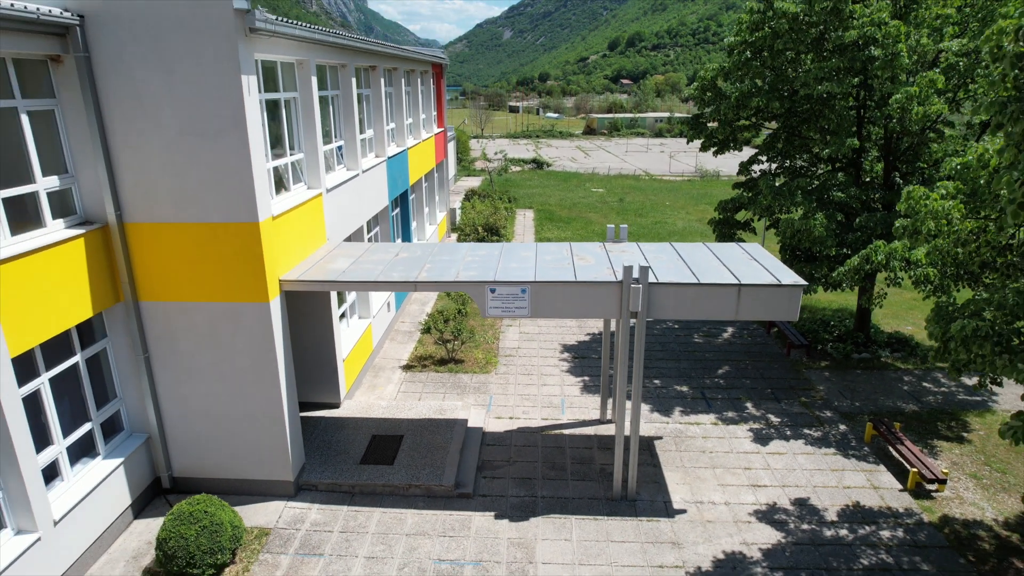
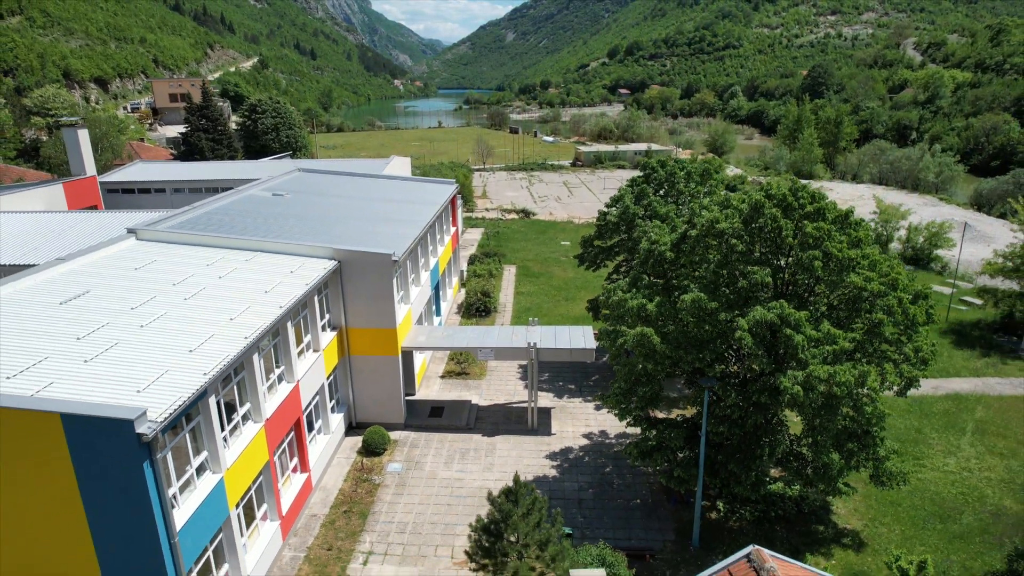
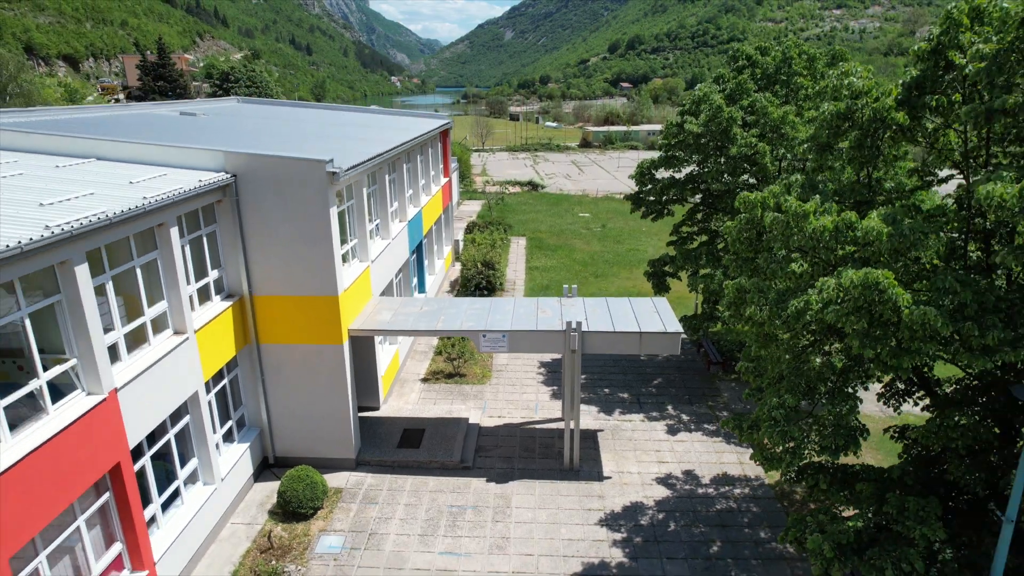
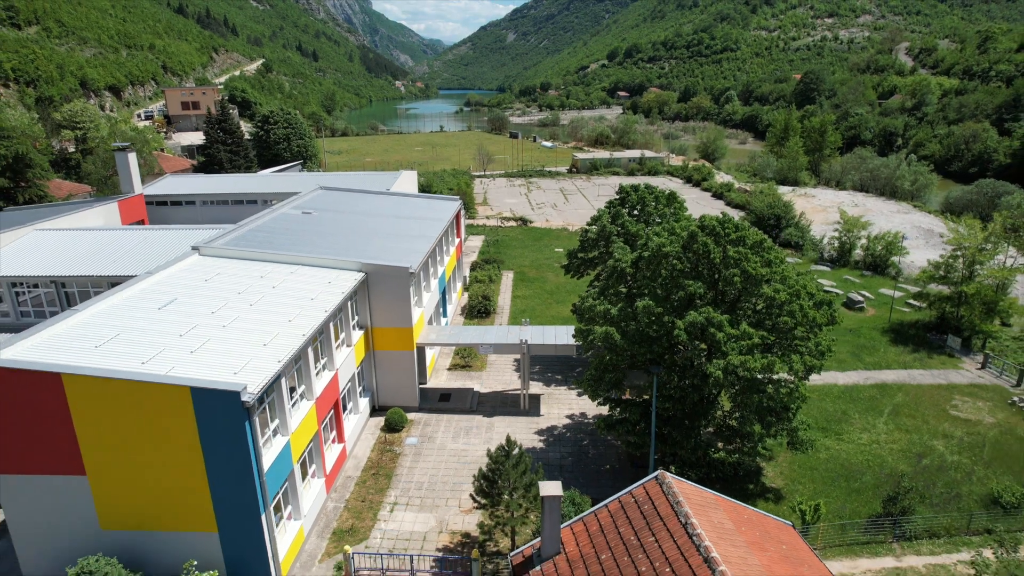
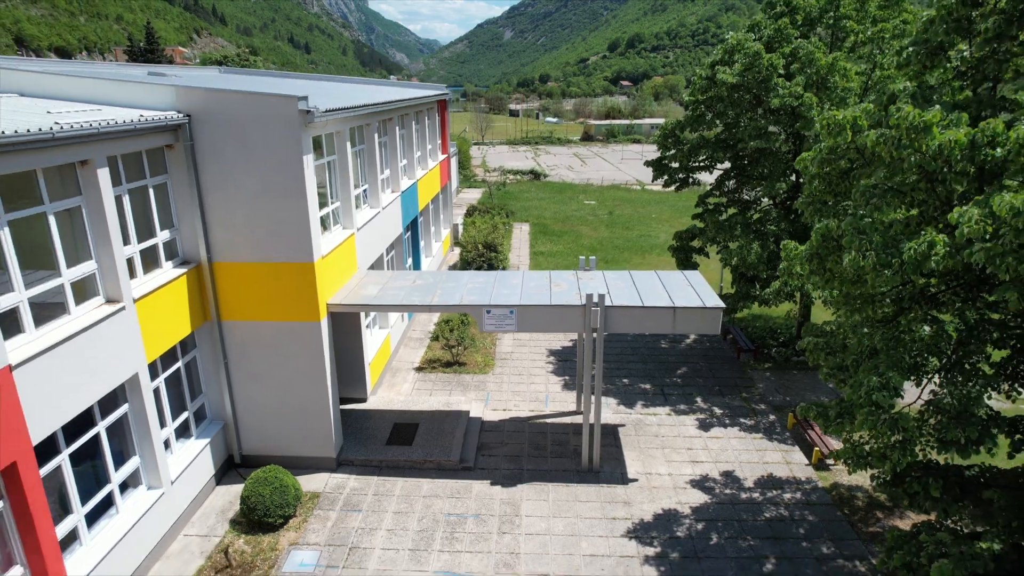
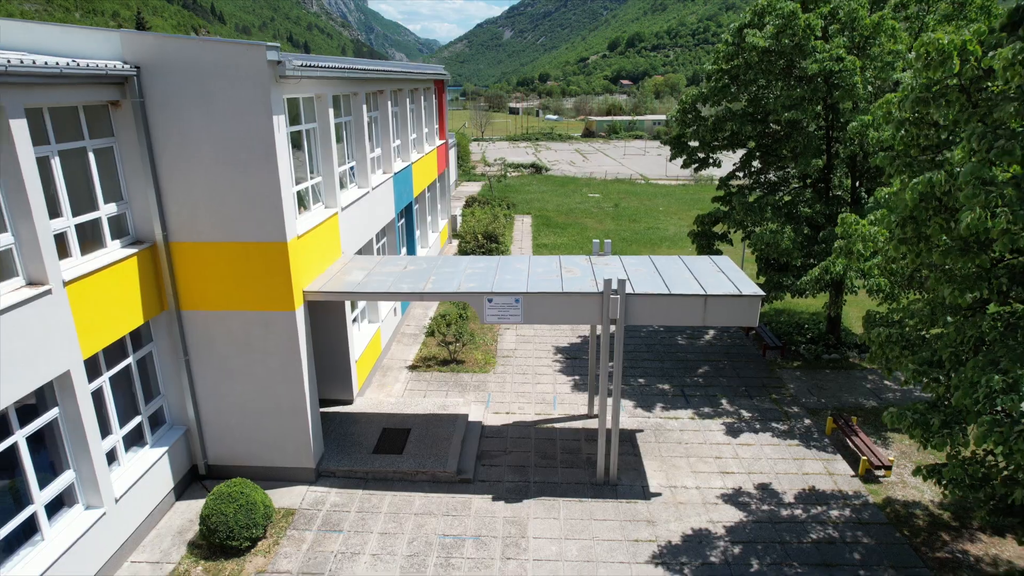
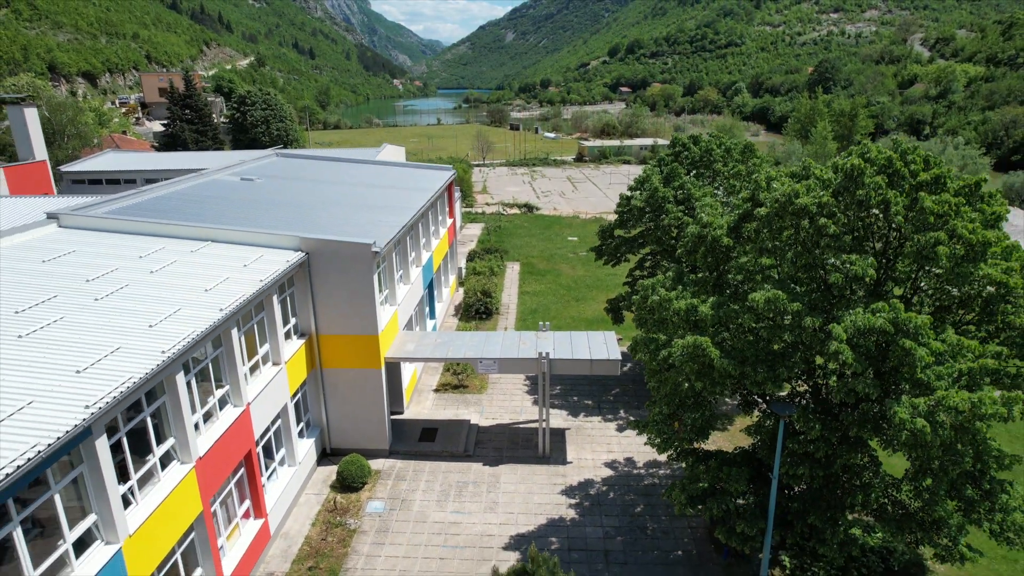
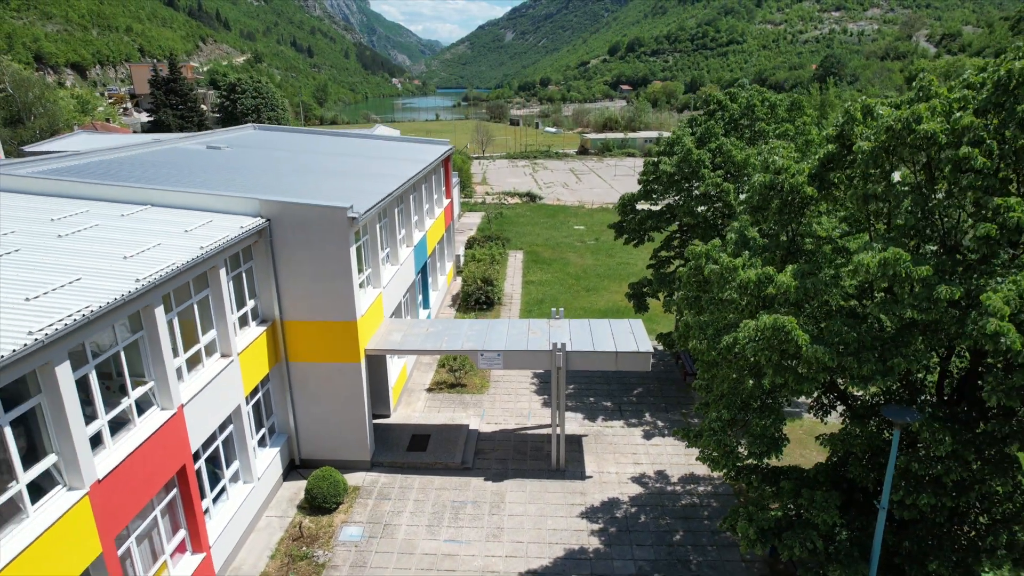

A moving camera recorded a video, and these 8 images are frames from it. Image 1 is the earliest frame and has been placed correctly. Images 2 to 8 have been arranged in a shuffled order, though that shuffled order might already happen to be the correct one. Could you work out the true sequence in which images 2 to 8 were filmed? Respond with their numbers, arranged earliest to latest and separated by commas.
6, 5, 3, 8, 7, 2, 4
